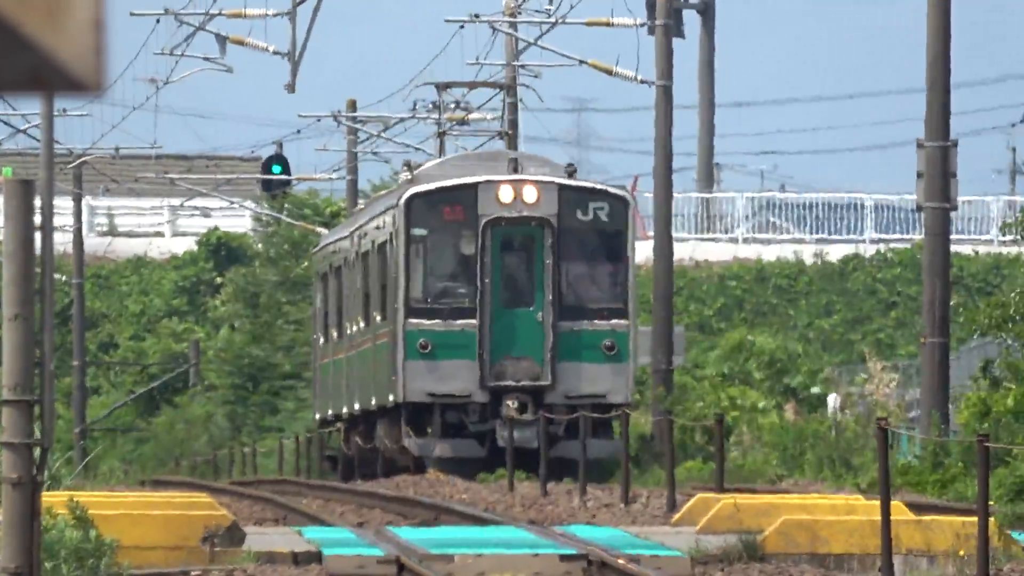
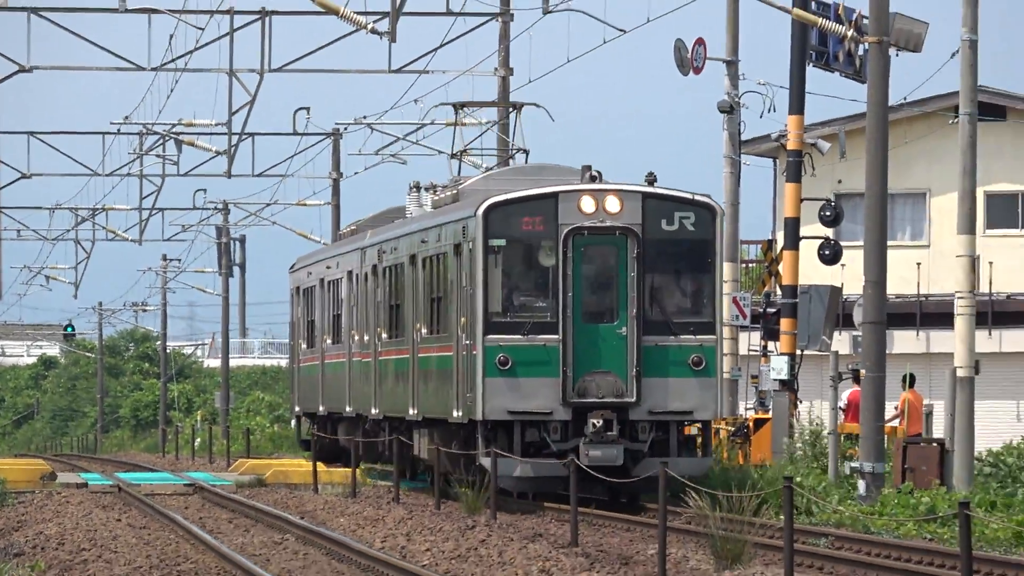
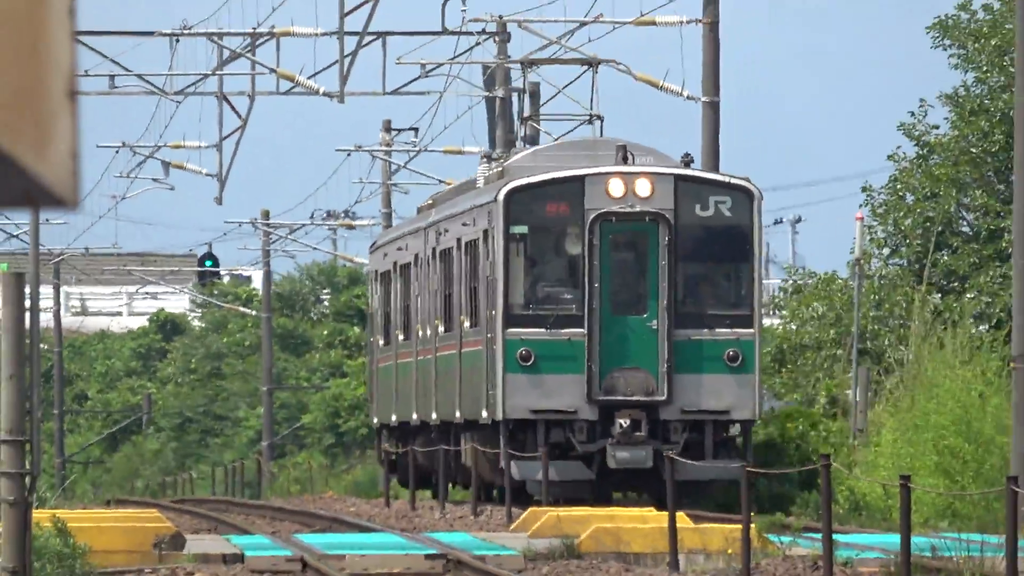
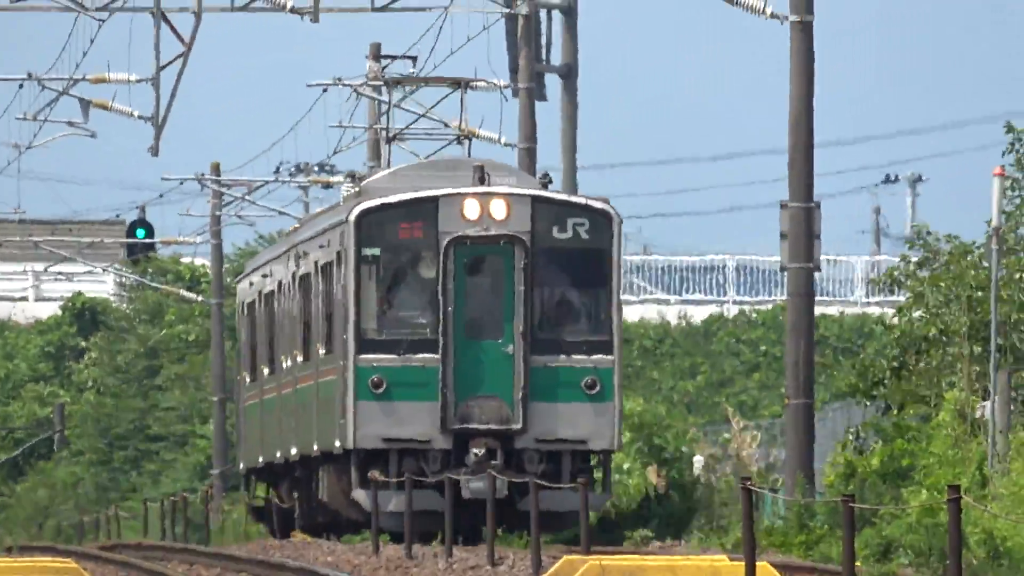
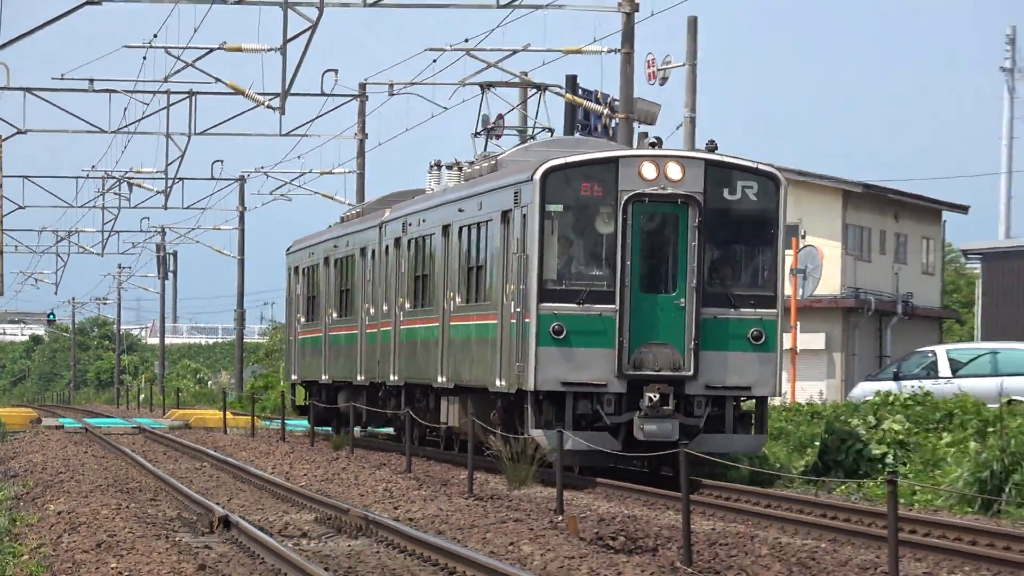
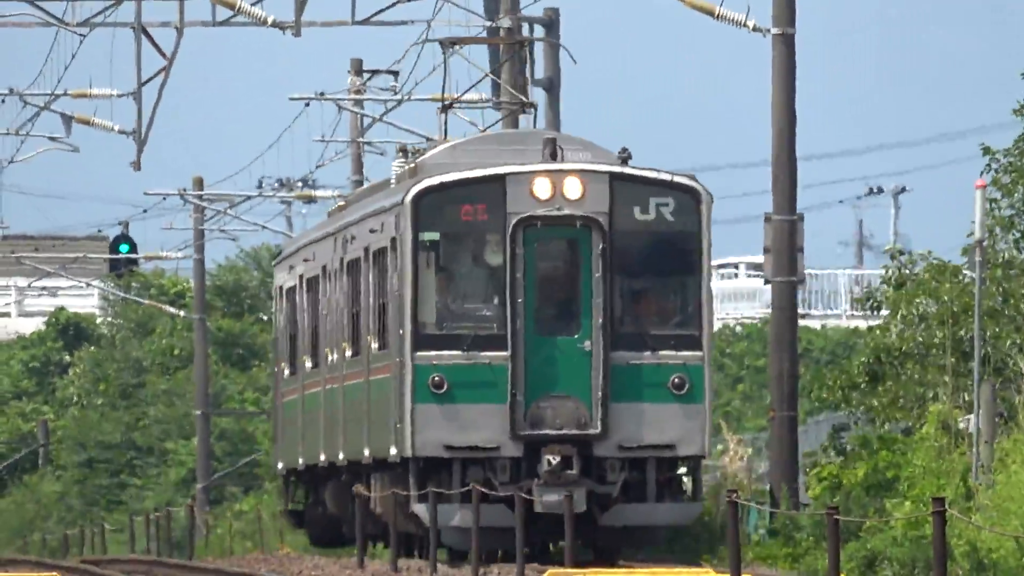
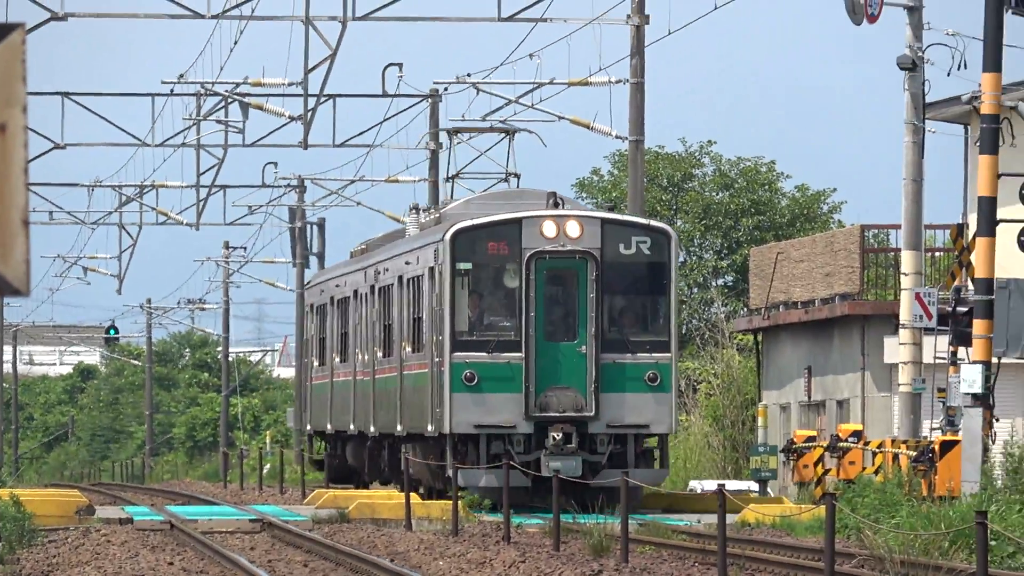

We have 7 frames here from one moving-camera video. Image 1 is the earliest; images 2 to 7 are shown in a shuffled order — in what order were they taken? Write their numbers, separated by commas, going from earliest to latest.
4, 6, 3, 7, 2, 5
